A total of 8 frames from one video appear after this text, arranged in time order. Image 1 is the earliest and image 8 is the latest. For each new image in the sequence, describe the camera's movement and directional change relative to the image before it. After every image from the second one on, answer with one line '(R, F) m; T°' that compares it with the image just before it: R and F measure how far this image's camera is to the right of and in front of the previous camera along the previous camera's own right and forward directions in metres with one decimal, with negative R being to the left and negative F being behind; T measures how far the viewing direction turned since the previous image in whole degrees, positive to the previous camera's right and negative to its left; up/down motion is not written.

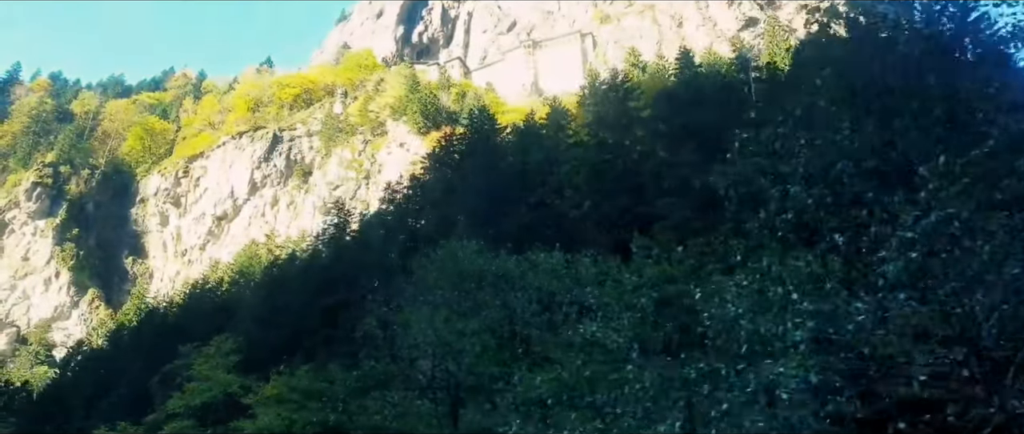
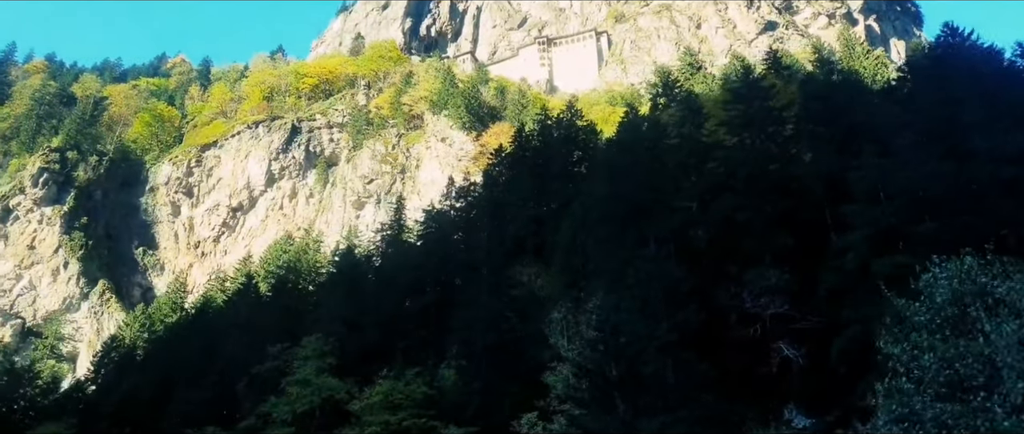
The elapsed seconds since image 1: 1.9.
(-4.8, +1.4) m; +2°
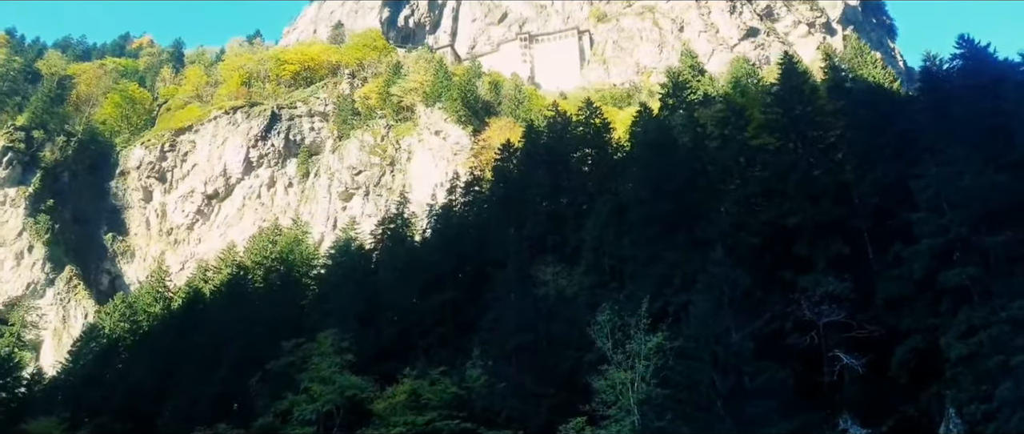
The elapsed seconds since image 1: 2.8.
(-2.4, +0.7) m; +3°
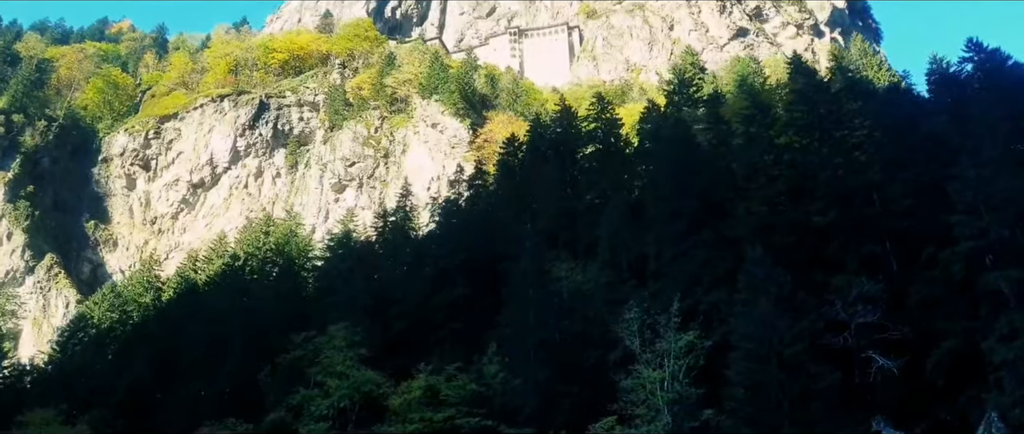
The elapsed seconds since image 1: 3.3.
(-1.4, +0.4) m; +2°
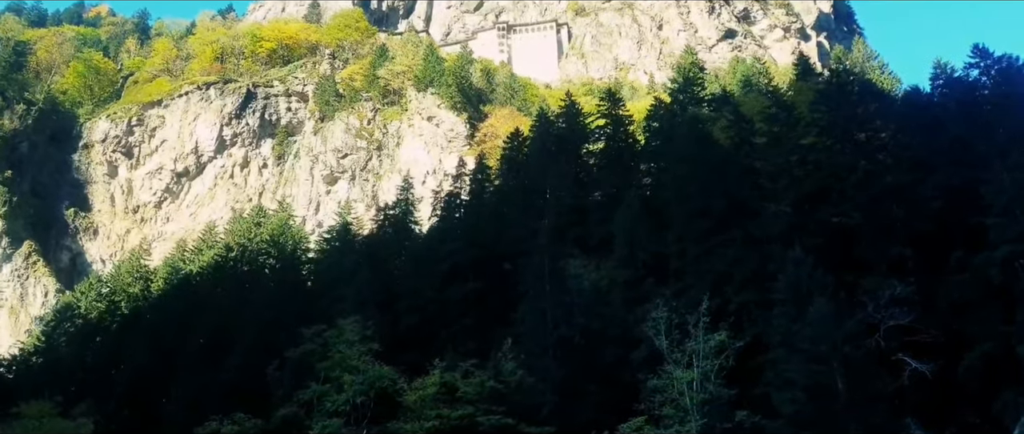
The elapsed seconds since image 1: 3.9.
(-1.4, +0.4) m; +2°
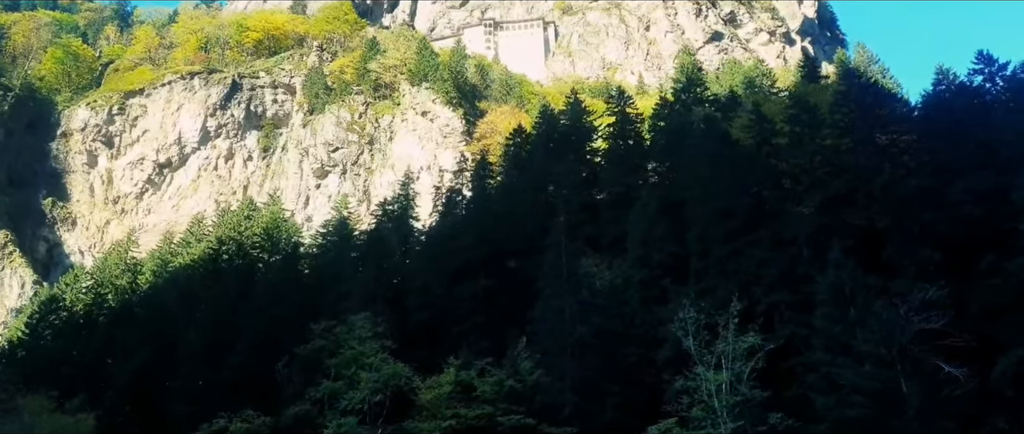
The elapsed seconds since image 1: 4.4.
(-1.4, +0.4) m; +2°
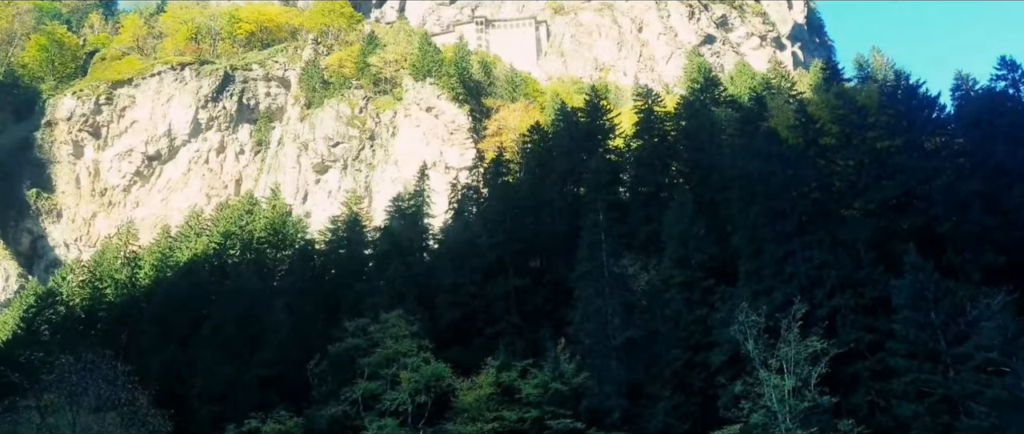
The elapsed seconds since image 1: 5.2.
(-2.0, +0.6) m; +2°
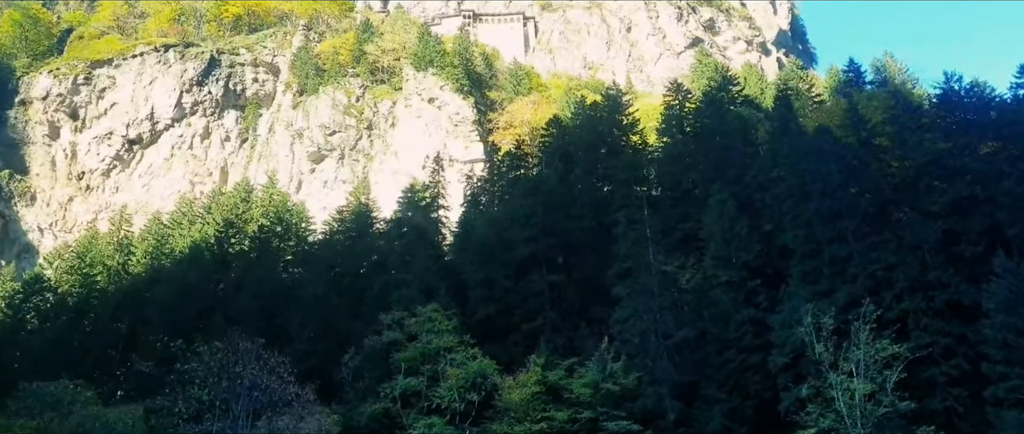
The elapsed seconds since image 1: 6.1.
(-2.4, +0.9) m; +3°
